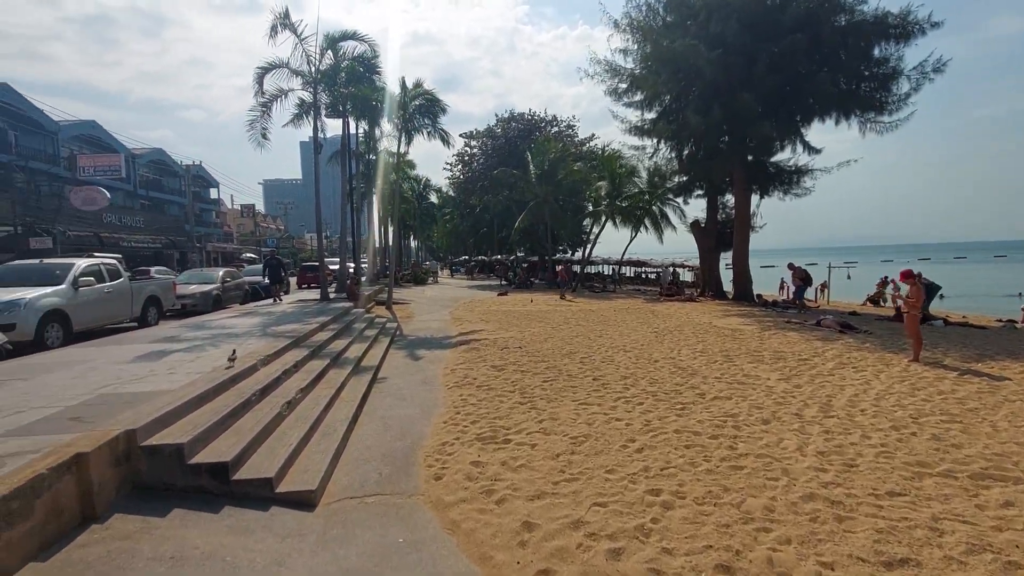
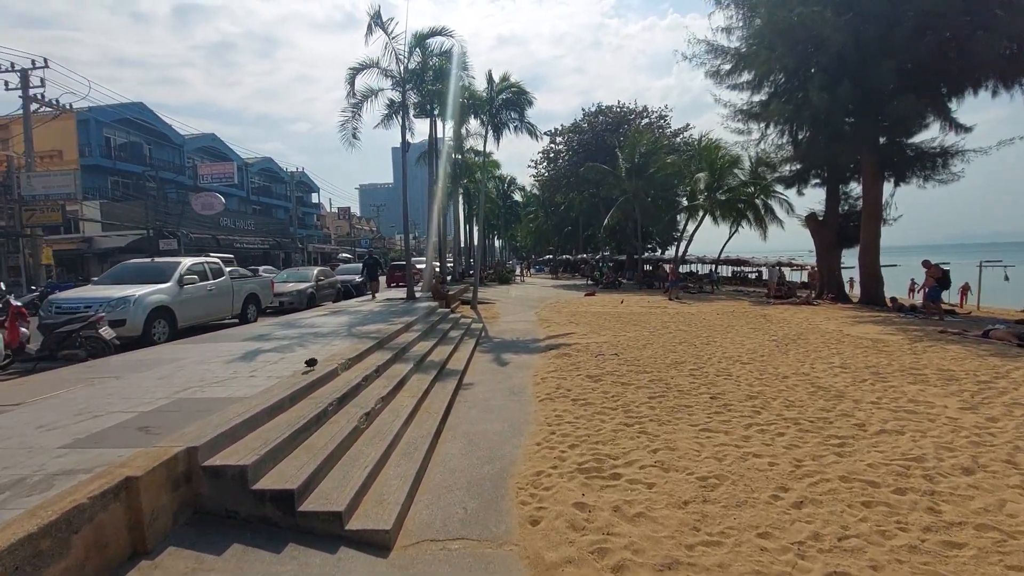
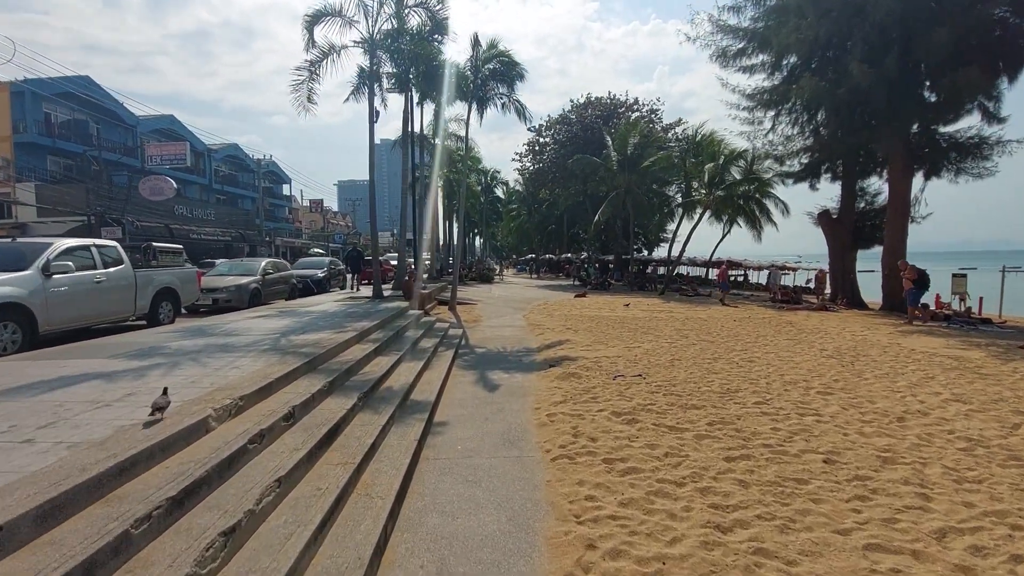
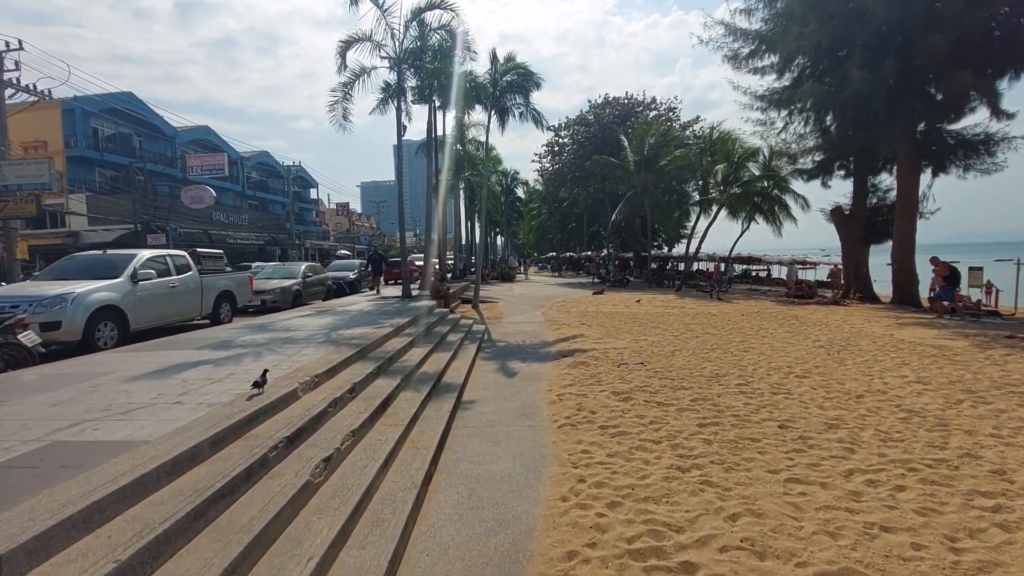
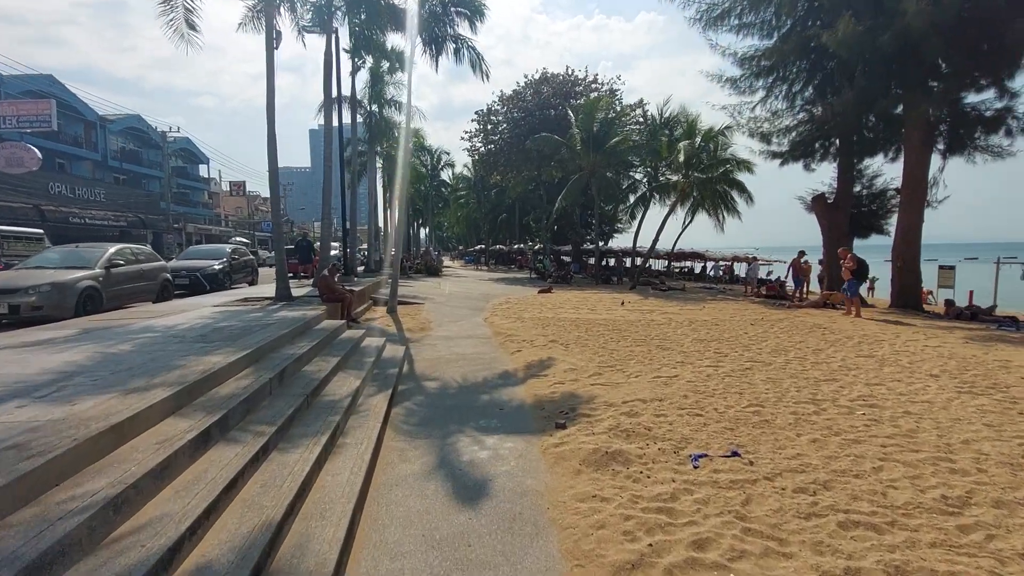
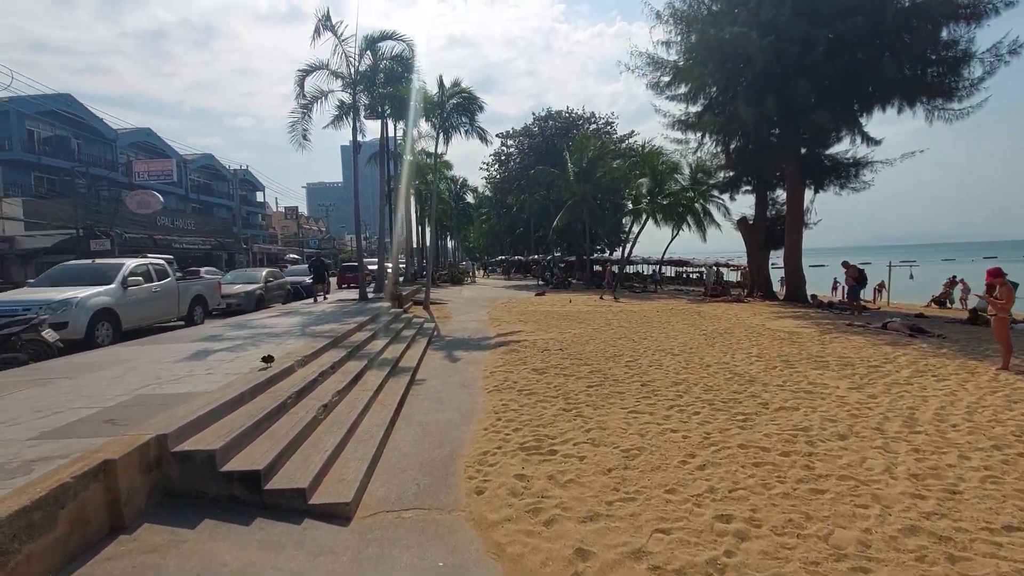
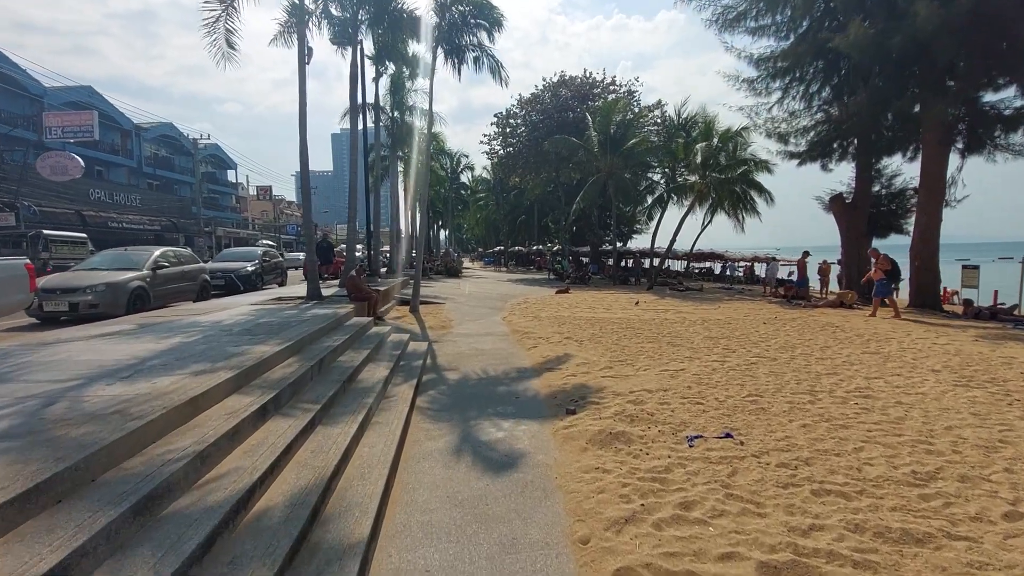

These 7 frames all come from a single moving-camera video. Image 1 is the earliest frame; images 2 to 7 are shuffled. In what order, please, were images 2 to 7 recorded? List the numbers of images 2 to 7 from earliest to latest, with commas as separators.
6, 2, 4, 3, 7, 5
